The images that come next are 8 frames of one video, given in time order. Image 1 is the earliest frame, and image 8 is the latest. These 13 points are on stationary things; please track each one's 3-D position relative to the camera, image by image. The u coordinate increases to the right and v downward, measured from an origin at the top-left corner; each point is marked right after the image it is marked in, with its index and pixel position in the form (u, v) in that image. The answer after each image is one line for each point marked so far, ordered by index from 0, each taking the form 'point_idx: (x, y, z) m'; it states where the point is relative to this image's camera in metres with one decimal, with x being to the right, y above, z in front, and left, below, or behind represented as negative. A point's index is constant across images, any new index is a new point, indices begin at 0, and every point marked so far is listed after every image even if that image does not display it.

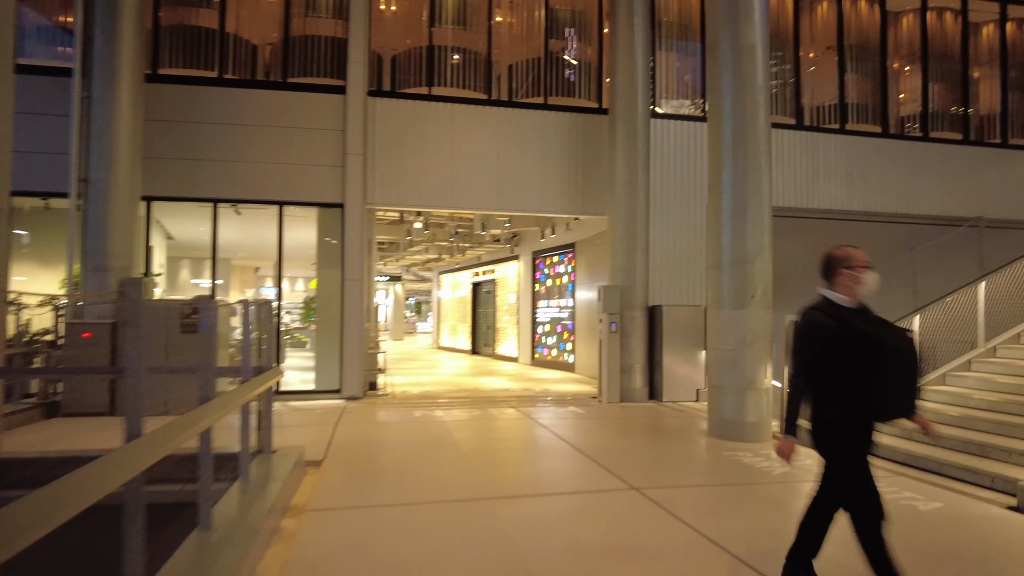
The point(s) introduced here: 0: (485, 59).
0: (-0.4, +3.6, +10.2) m
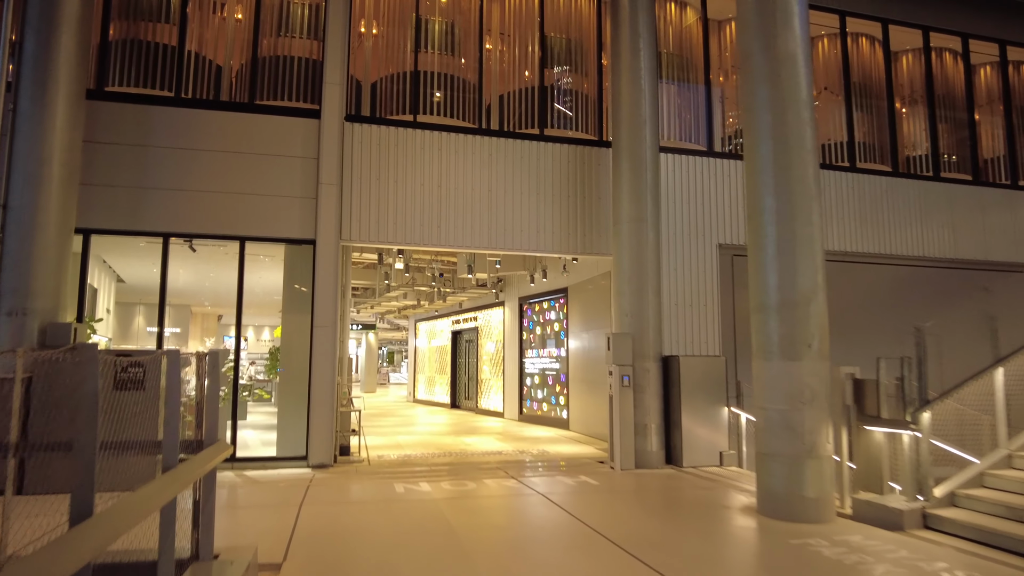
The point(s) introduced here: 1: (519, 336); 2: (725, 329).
0: (-0.5, +2.9, +9.4) m
1: (+0.2, -1.0, +14.1) m
2: (+3.0, -0.6, +9.2) m
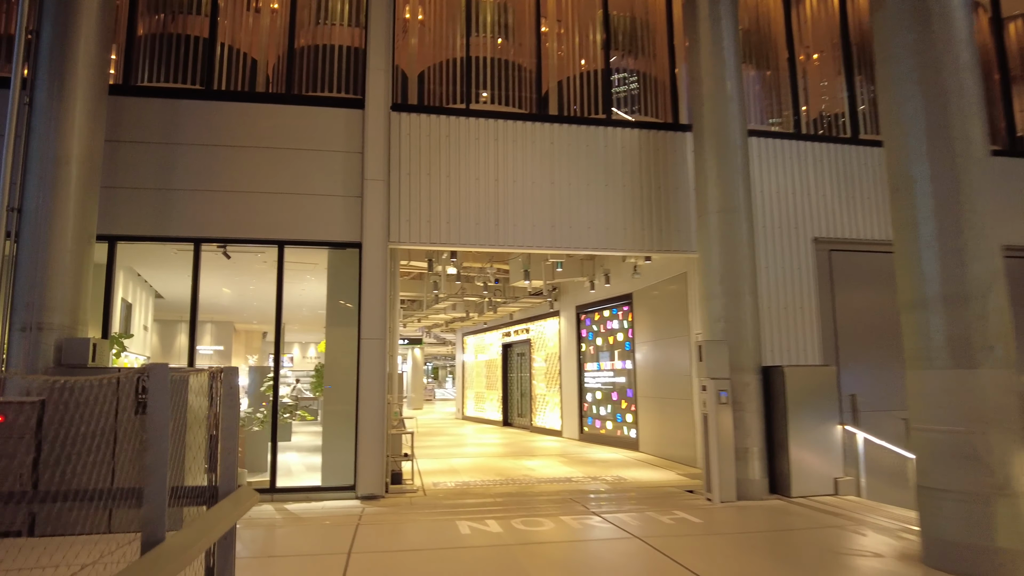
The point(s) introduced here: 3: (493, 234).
0: (+0.3, +2.8, +8.4) m
1: (+1.3, -1.2, +13.0) m
2: (+3.8, -0.6, +8.0) m
3: (-0.2, +0.7, +7.8) m
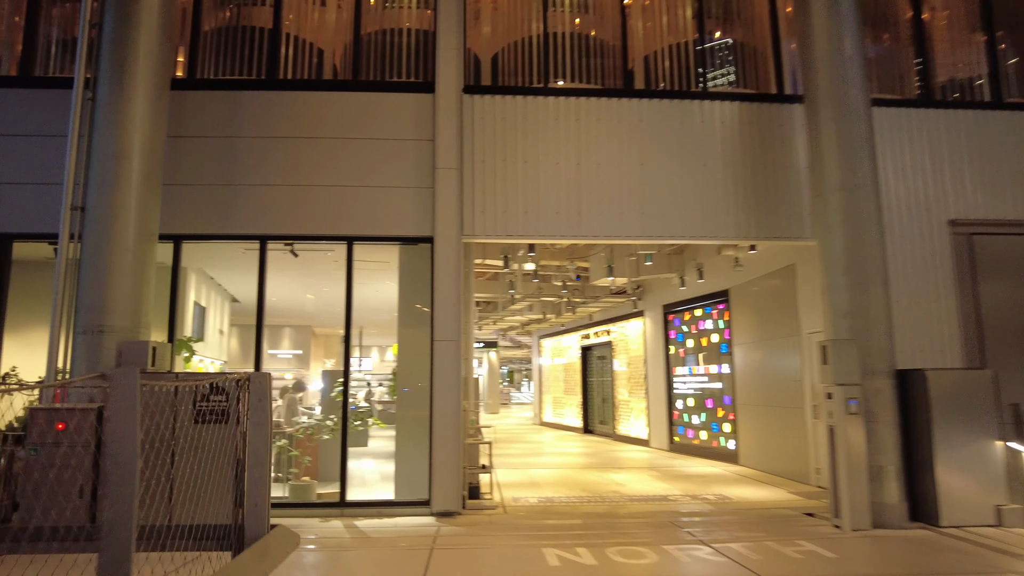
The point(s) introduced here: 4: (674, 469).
0: (+1.2, +2.8, +7.6) m
1: (+2.8, -1.1, +12.0) m
2: (+4.8, -0.5, +6.8) m
3: (+0.7, +0.7, +7.1) m
4: (+2.4, -2.7, +9.7) m
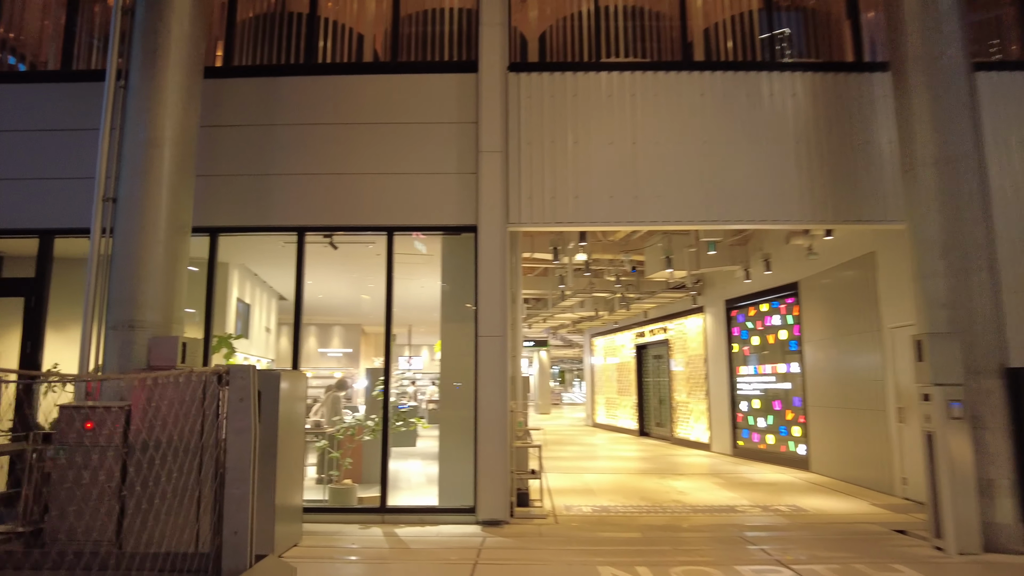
0: (+1.7, +2.9, +7.0) m
1: (+3.7, -1.0, +11.3) m
2: (+5.2, -0.4, +5.9) m
3: (+1.2, +0.8, +6.5) m
4: (+3.1, -2.6, +9.0) m
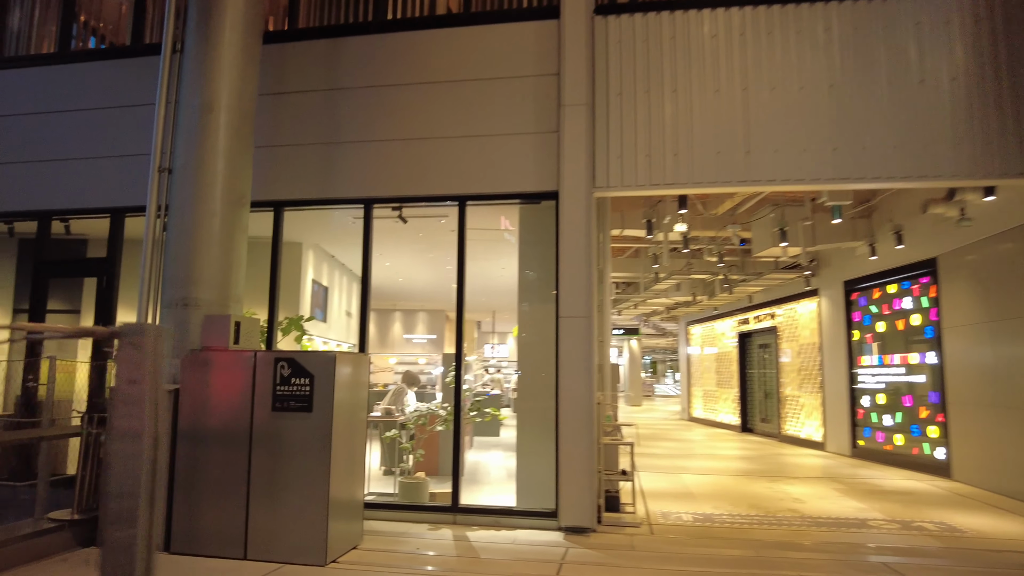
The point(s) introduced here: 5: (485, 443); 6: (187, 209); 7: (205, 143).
0: (+2.5, +3.2, +5.9) m
1: (+5.1, -0.7, +9.9) m
2: (+5.9, -0.1, +4.4) m
3: (+1.9, +1.0, +5.5) m
4: (+4.2, -2.3, +7.8) m
5: (-0.3, -1.4, +5.8) m
6: (-2.6, +0.6, +5.2) m
7: (-2.5, +1.2, +5.3) m
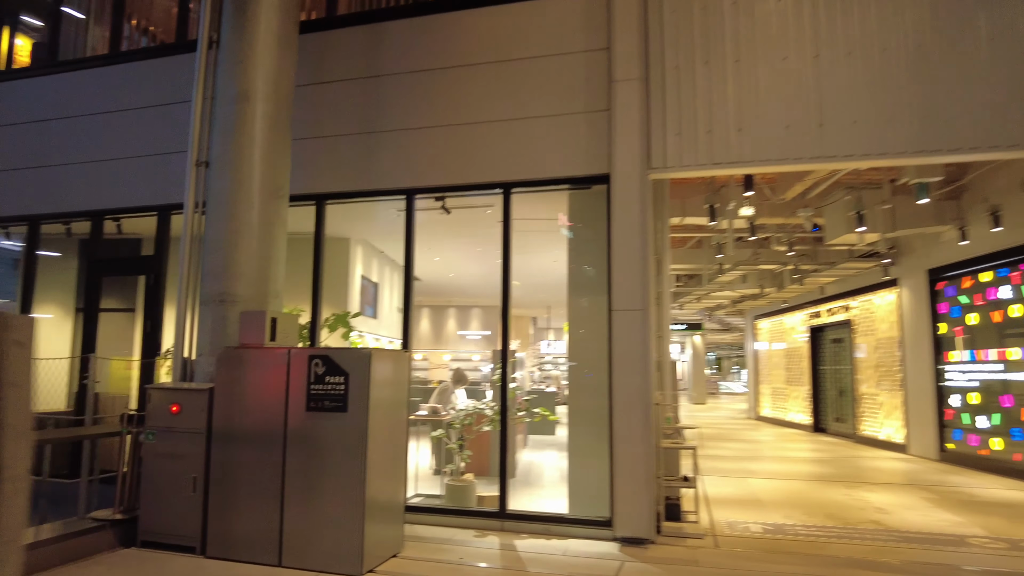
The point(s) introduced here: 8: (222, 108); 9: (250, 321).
0: (+2.9, +3.3, +5.3) m
1: (+5.9, -0.6, +9.1) m
2: (+6.1, 0.0, +3.5) m
3: (+2.3, +1.1, +5.0) m
4: (+4.8, -2.2, +7.0) m
5: (+0.2, -1.3, +5.5) m
6: (-2.2, +0.7, +5.0) m
7: (-2.1, +1.2, +5.1) m
8: (-2.3, +1.4, +5.2) m
9: (-1.8, -0.2, +4.6) m
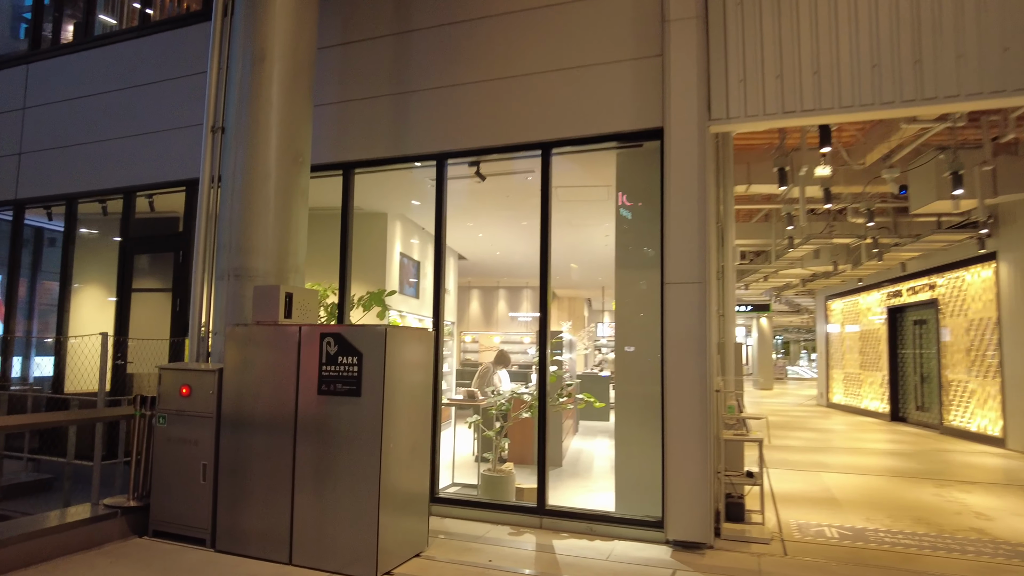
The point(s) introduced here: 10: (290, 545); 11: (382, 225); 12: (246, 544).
0: (+3.2, +3.5, +4.5) m
1: (+6.5, -0.3, +8.0) m
2: (+6.2, +0.2, +2.4) m
3: (+2.5, +1.3, +4.2) m
4: (+5.2, -1.9, +6.1) m
5: (+0.5, -1.1, +4.9) m
6: (-1.9, +0.9, +4.7) m
7: (-1.8, +1.4, +4.7) m
8: (-2.0, +1.6, +4.8) m
9: (-1.6, -0.1, +4.2) m
10: (-1.3, -1.5, +3.7) m
11: (-1.3, +0.6, +5.9) m
12: (-1.6, -1.5, +3.8) m
